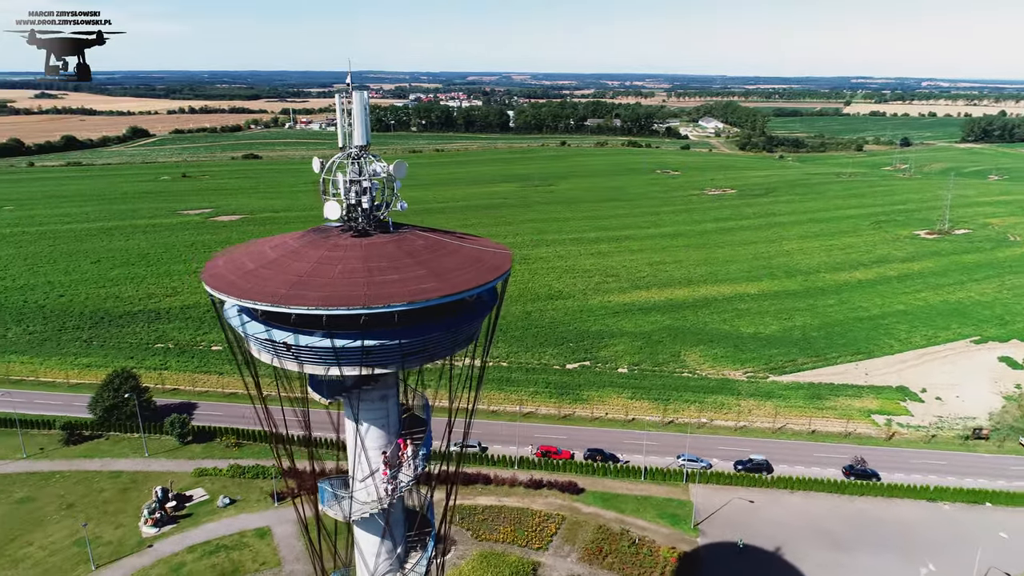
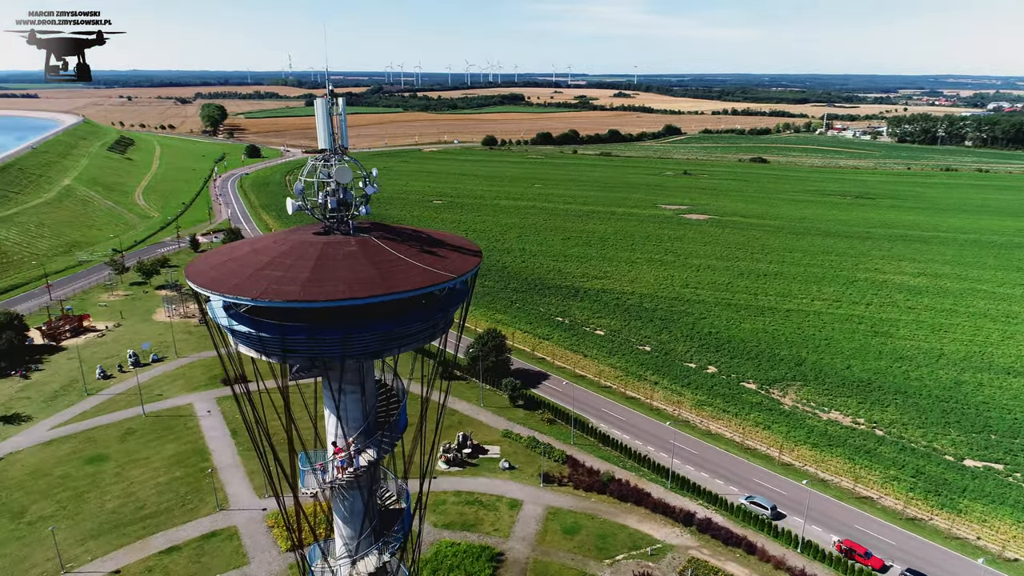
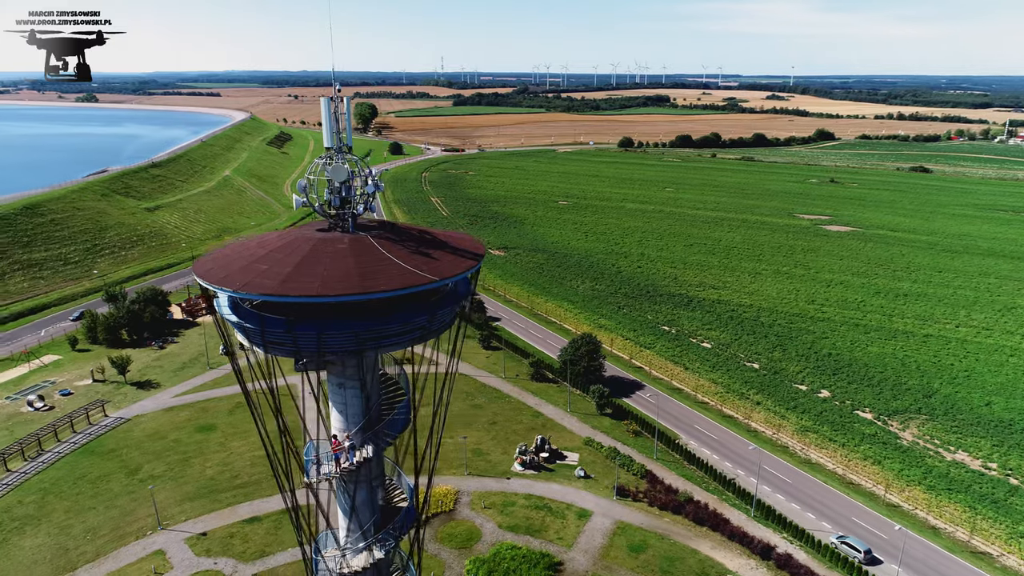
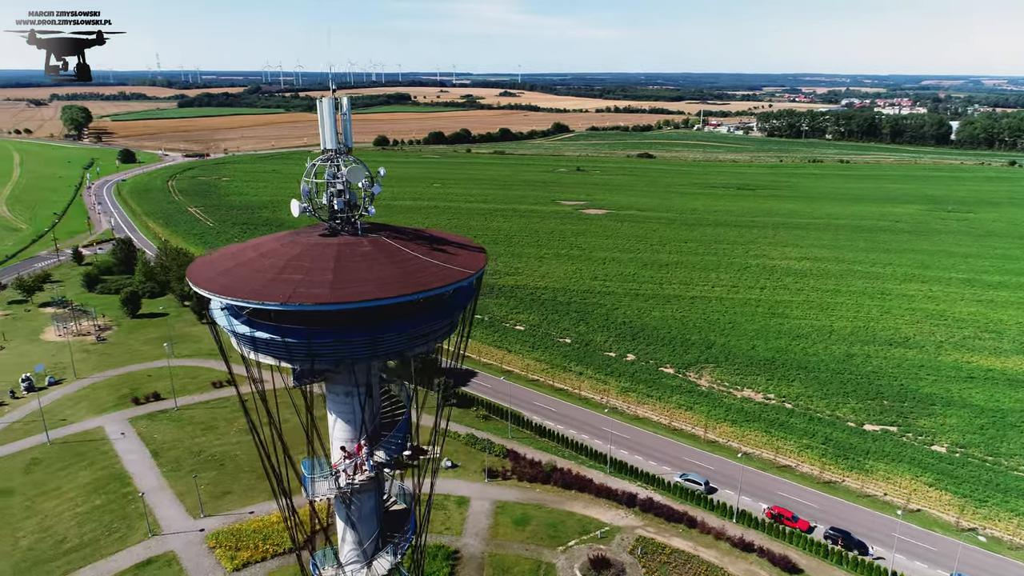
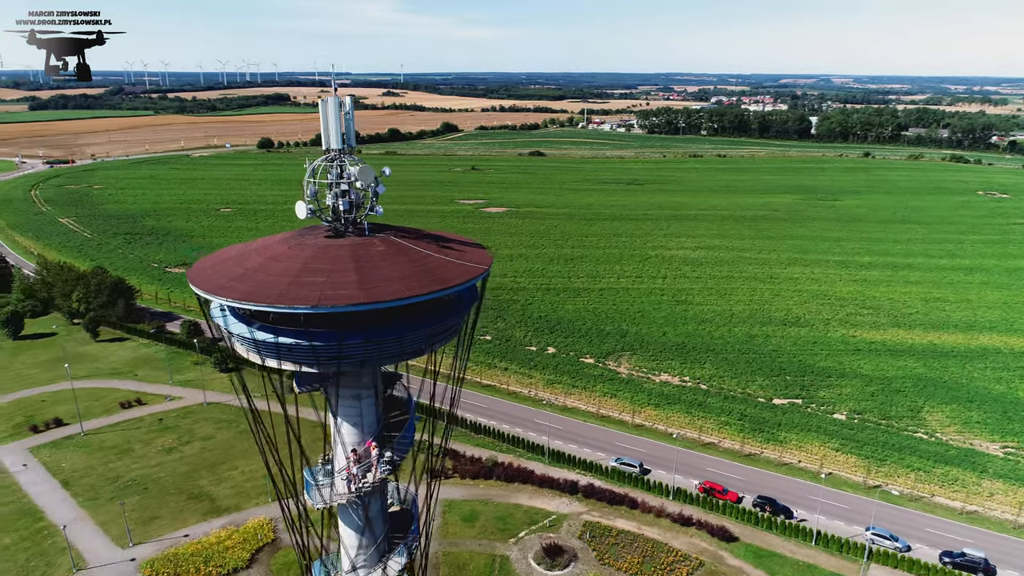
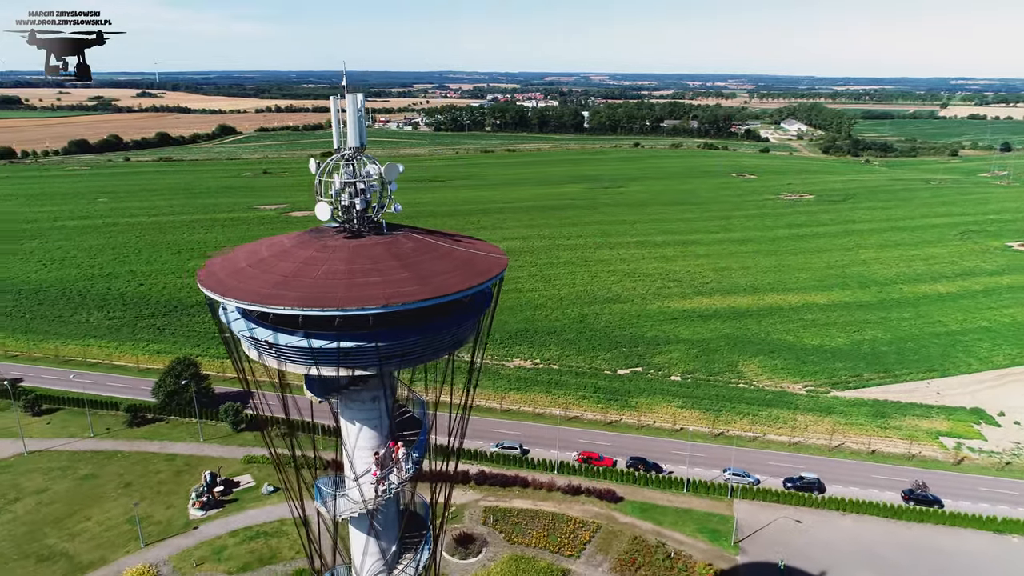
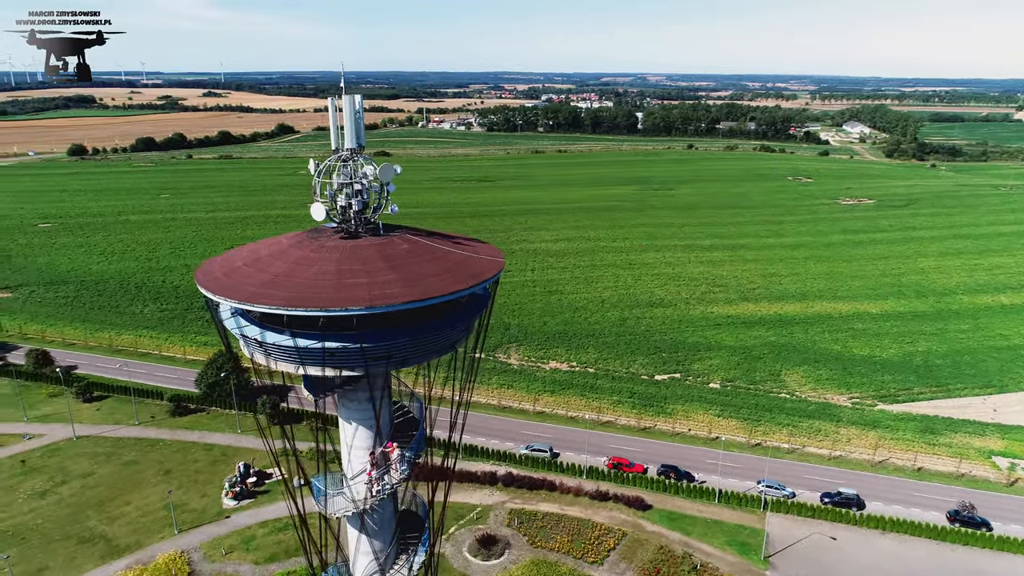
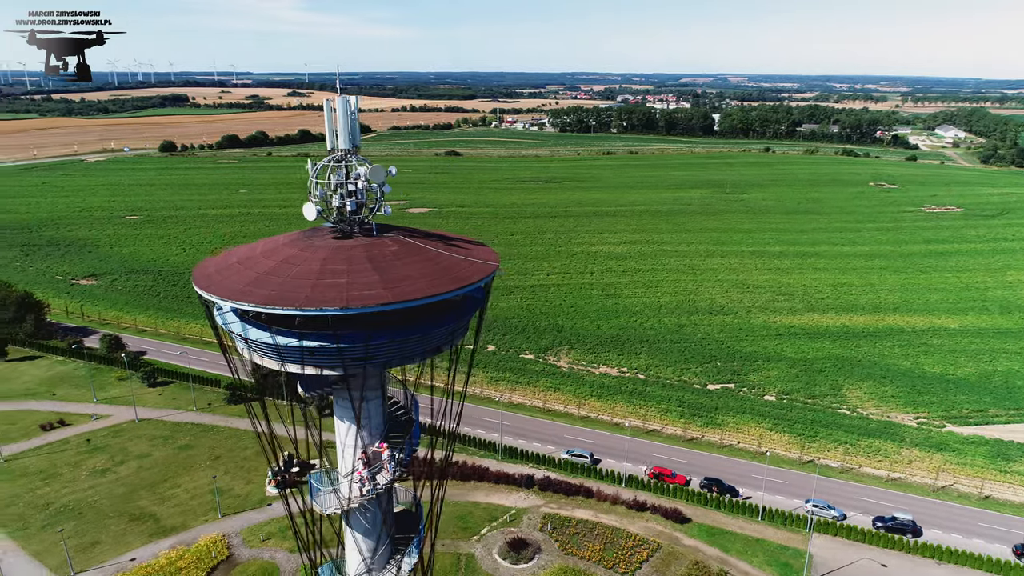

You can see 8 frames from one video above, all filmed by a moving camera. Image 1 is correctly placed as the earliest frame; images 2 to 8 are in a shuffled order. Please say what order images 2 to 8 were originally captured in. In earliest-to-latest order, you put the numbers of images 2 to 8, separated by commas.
6, 7, 8, 5, 4, 2, 3
